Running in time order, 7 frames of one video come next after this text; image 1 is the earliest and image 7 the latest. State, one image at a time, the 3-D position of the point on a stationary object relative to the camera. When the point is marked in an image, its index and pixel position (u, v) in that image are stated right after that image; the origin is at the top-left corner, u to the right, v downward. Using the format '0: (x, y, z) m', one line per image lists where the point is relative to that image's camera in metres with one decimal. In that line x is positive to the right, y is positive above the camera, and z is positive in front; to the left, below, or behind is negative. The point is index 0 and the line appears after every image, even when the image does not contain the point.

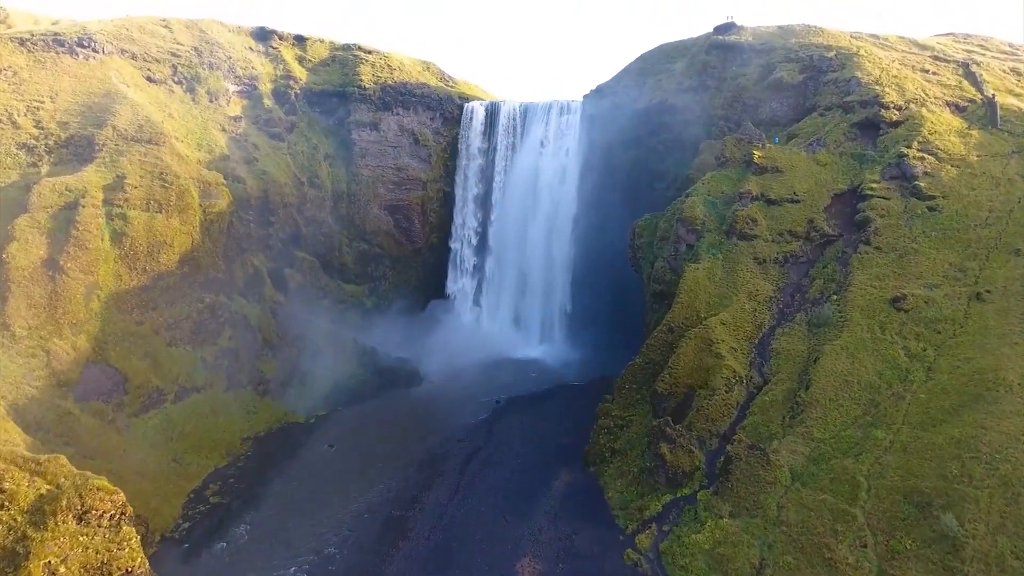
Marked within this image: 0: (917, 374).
0: (+13.8, -2.9, +19.6) m
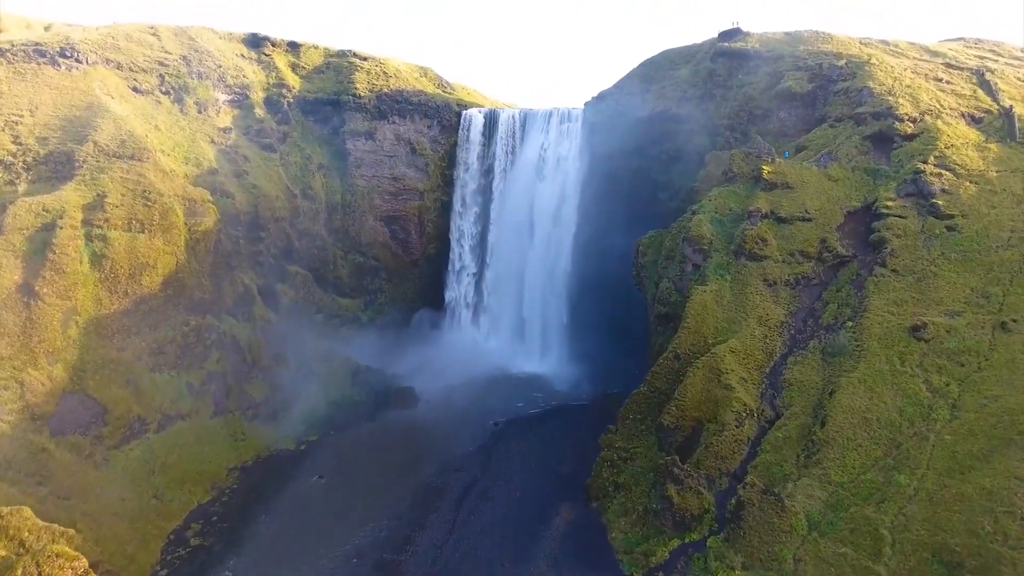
0: (+13.7, -4.0, +18.4) m
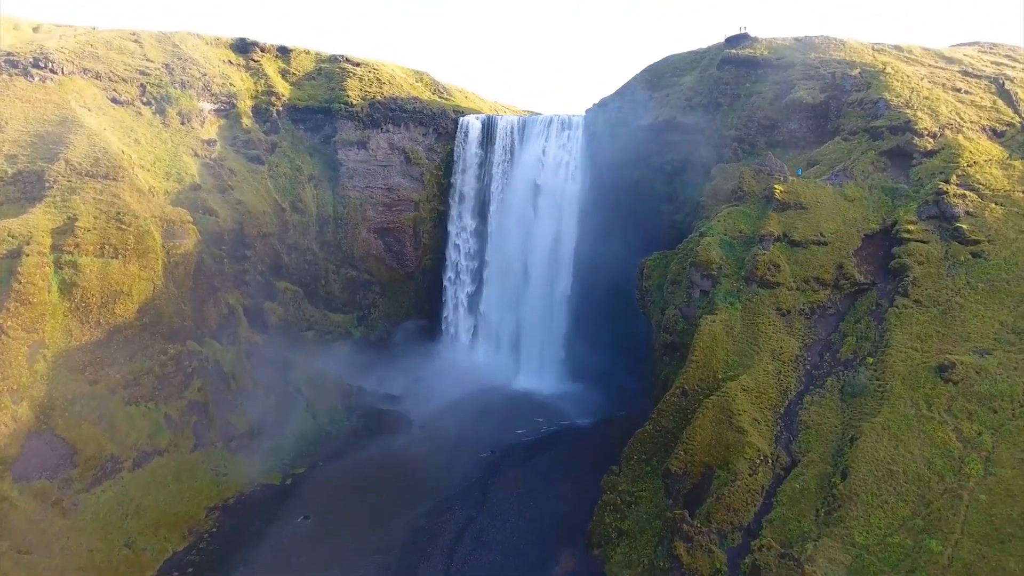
0: (+13.6, -5.2, +16.9) m
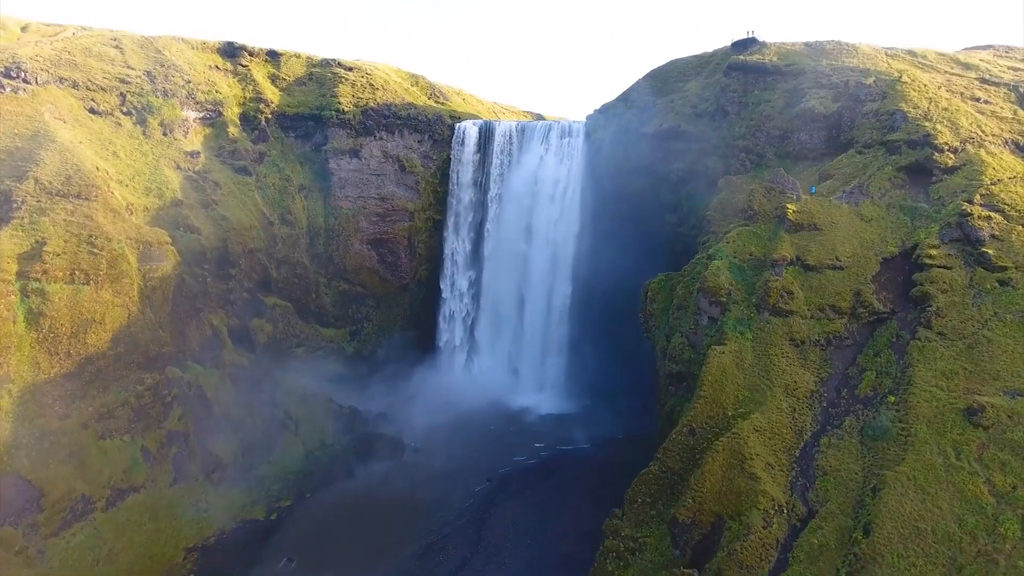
0: (+13.5, -6.4, +15.5) m
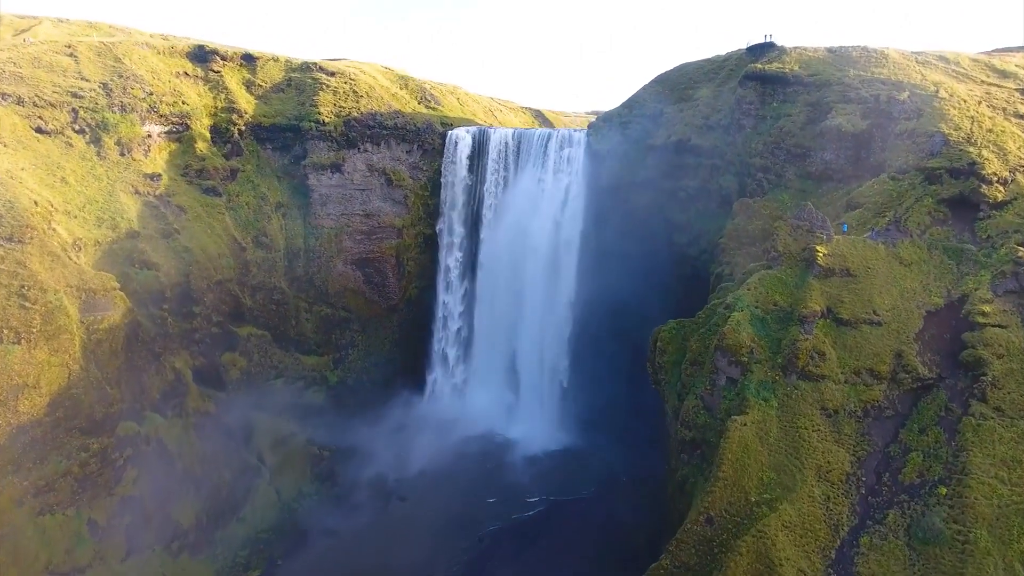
0: (+13.2, -8.7, +12.8) m
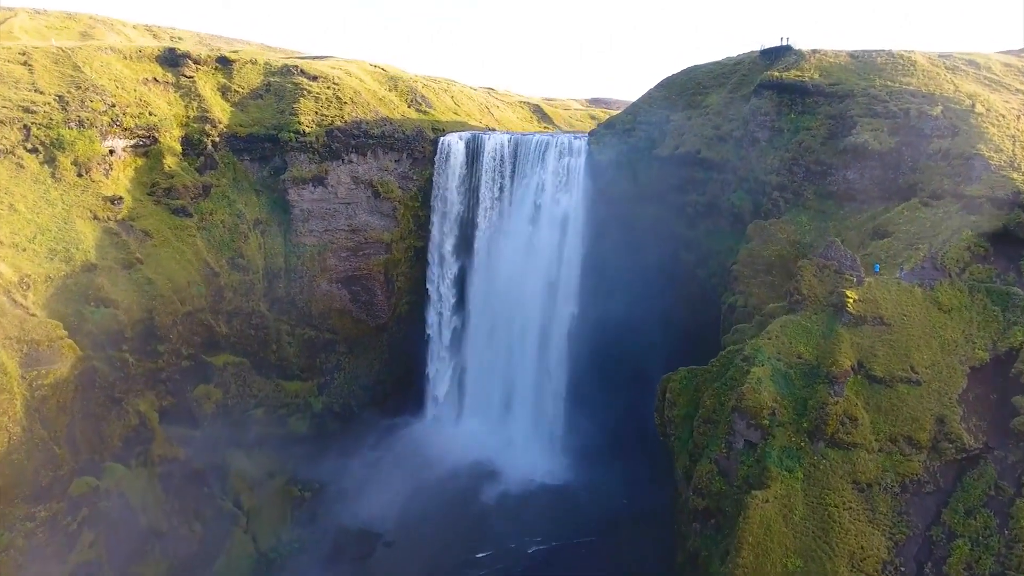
0: (+12.9, -10.6, +10.8) m
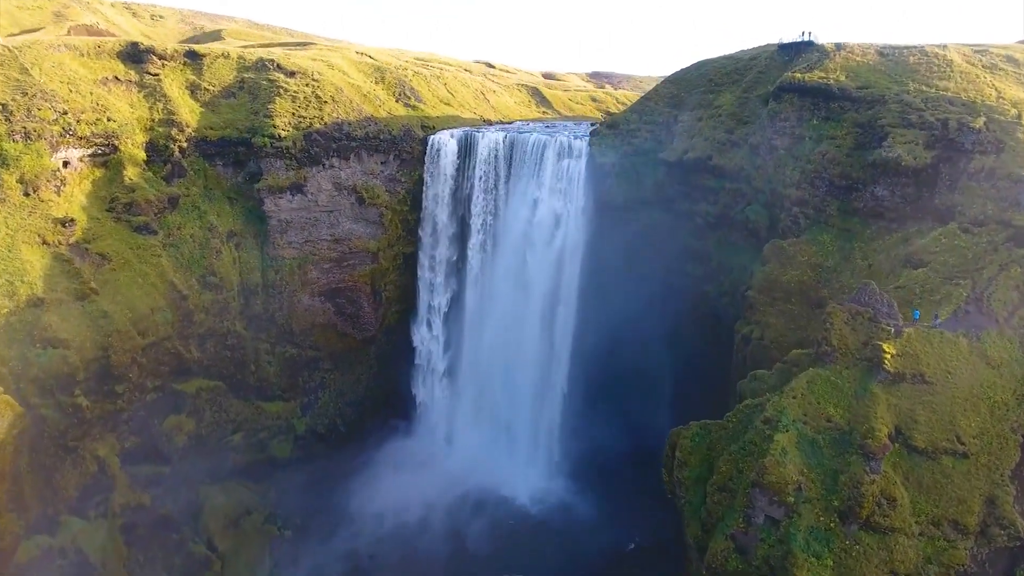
0: (+12.7, -12.6, +8.9) m
